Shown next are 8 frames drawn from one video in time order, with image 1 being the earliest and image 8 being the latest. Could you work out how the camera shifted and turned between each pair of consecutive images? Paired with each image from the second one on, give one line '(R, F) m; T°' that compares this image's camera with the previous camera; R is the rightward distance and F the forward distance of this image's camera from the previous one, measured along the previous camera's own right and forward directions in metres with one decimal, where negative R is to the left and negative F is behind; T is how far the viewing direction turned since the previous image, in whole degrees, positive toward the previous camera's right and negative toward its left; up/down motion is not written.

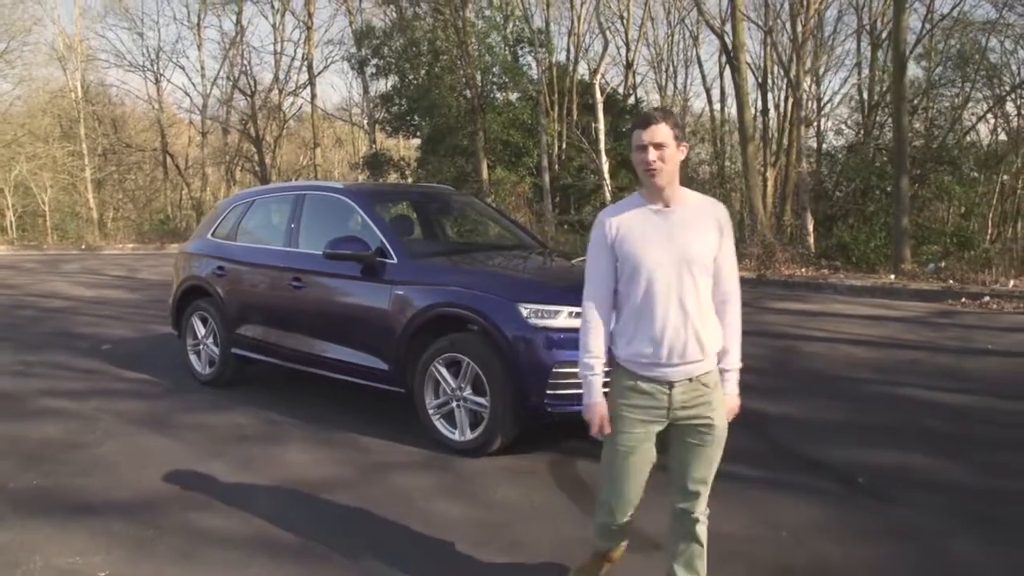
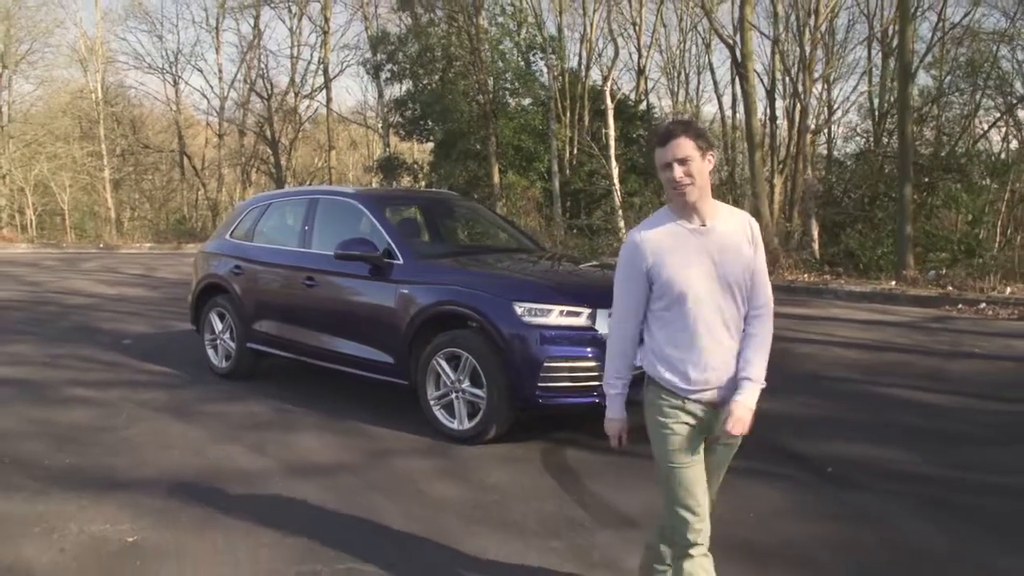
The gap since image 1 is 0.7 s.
(+0.1, -0.4) m; -1°
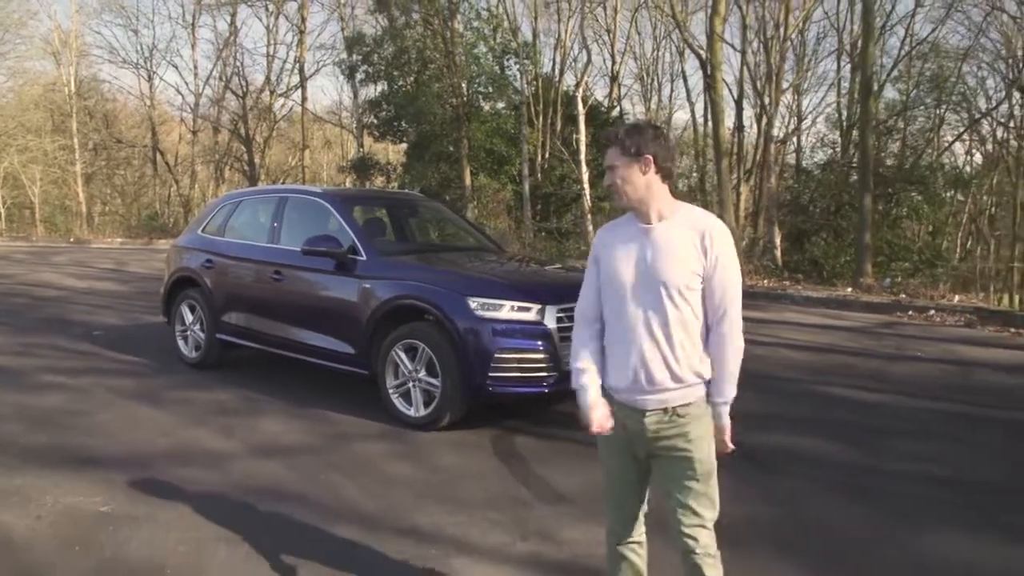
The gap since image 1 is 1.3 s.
(+0.1, -0.4) m; +2°
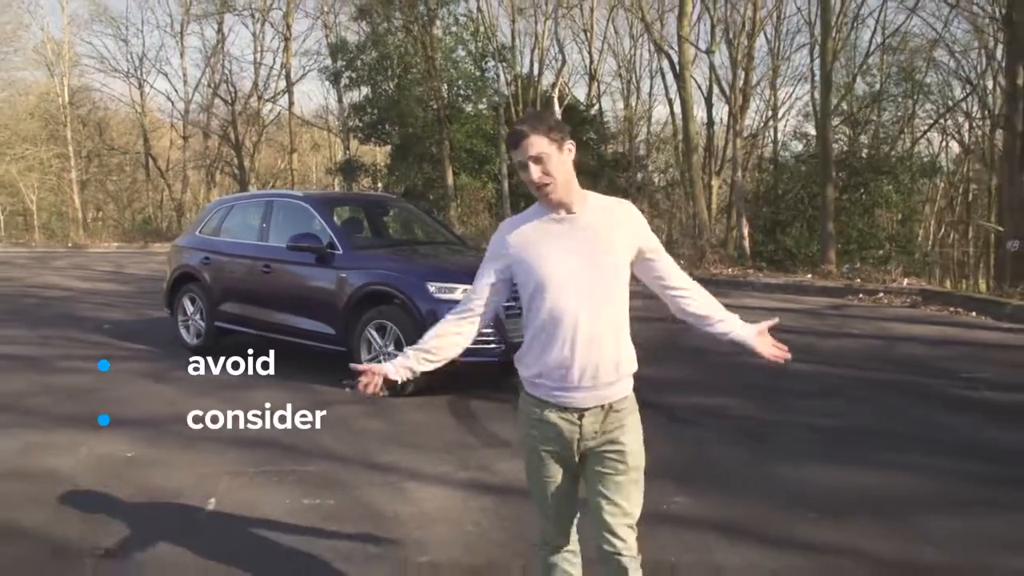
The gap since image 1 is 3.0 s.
(+0.3, -1.1) m; 0°
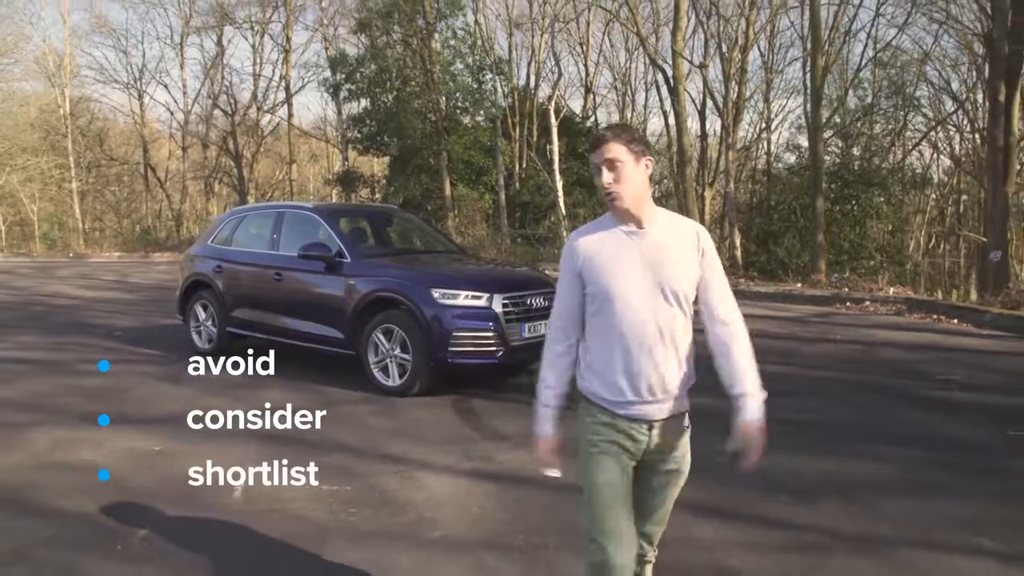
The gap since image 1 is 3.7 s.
(0.0, -0.4) m; 0°
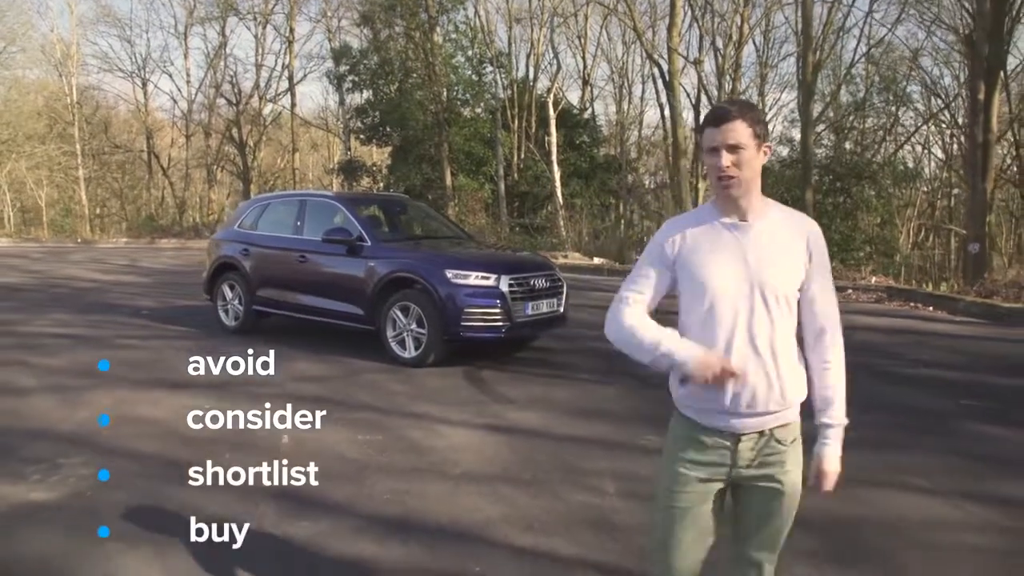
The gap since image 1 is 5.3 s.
(-0.1, -0.8) m; 0°
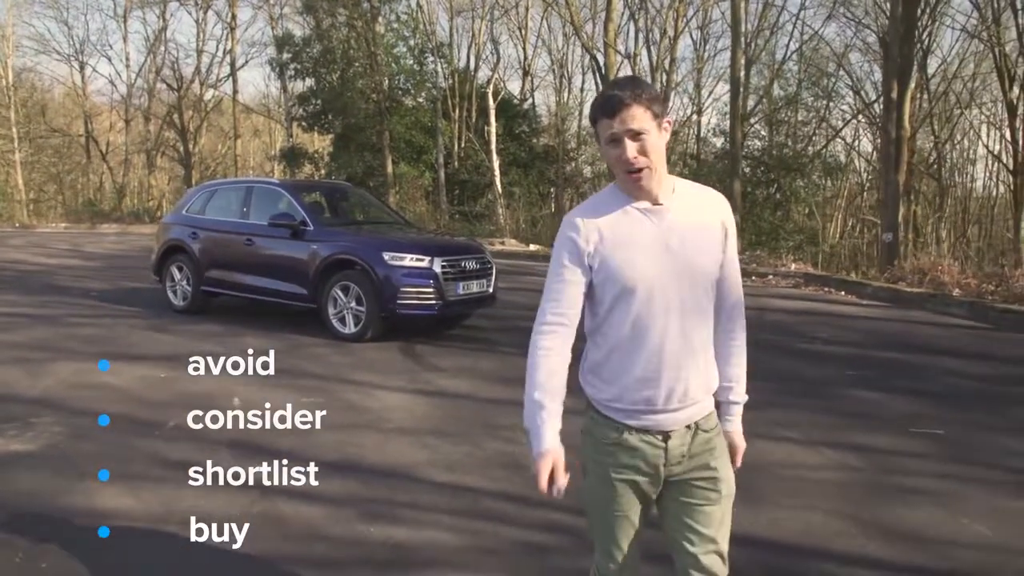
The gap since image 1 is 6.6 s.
(+0.1, -0.8) m; +4°
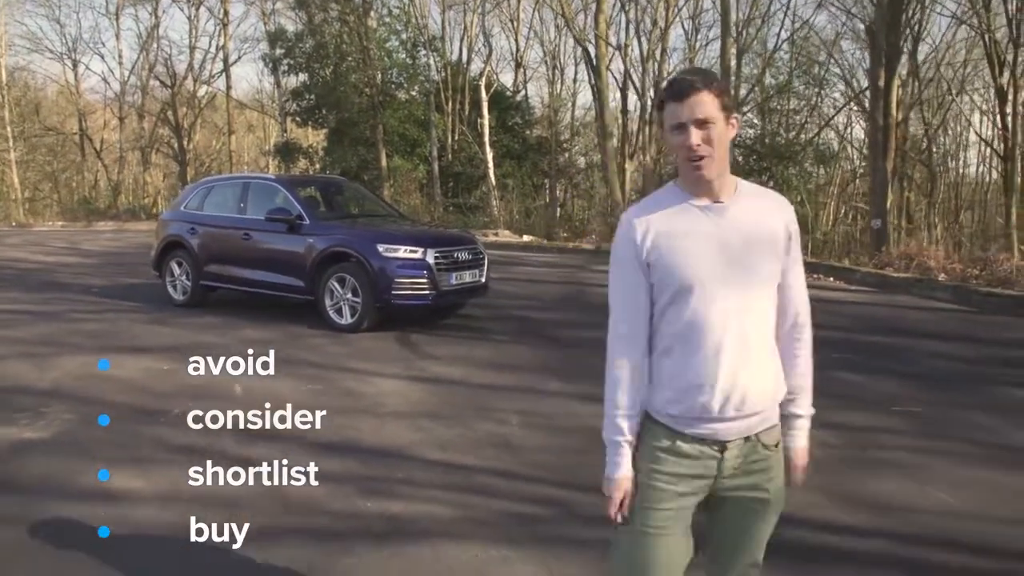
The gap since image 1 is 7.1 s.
(0.0, -0.2) m; 0°
